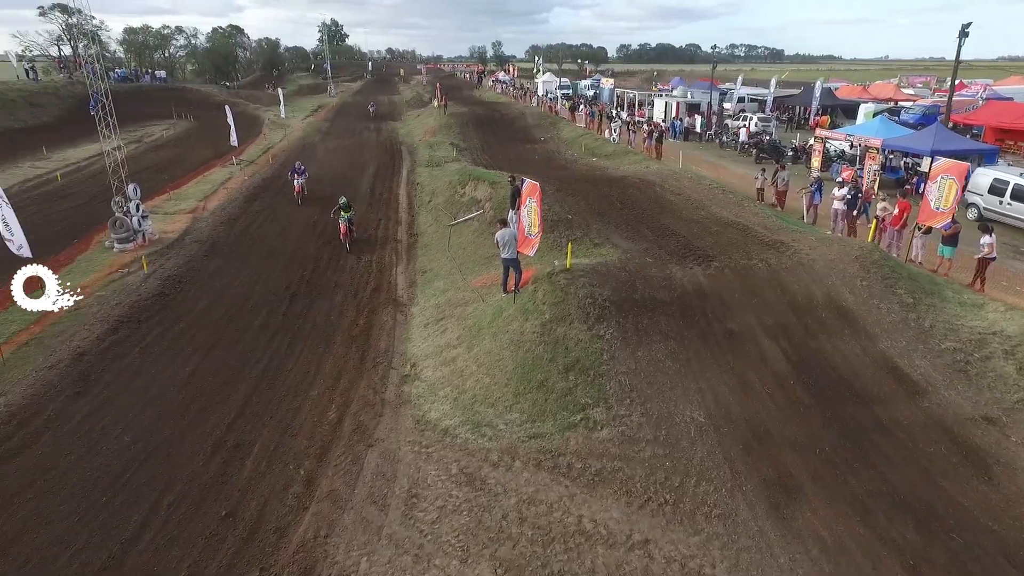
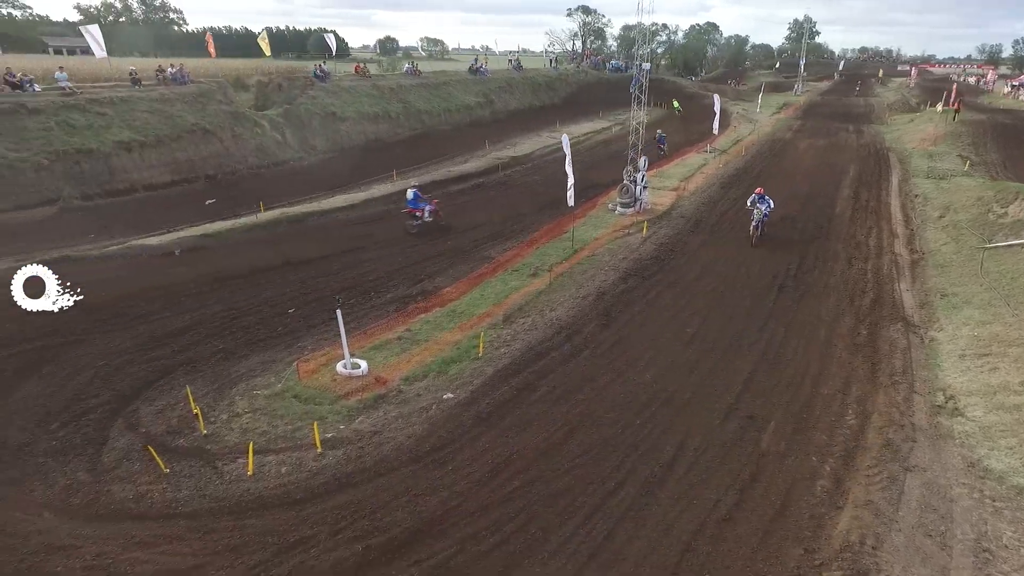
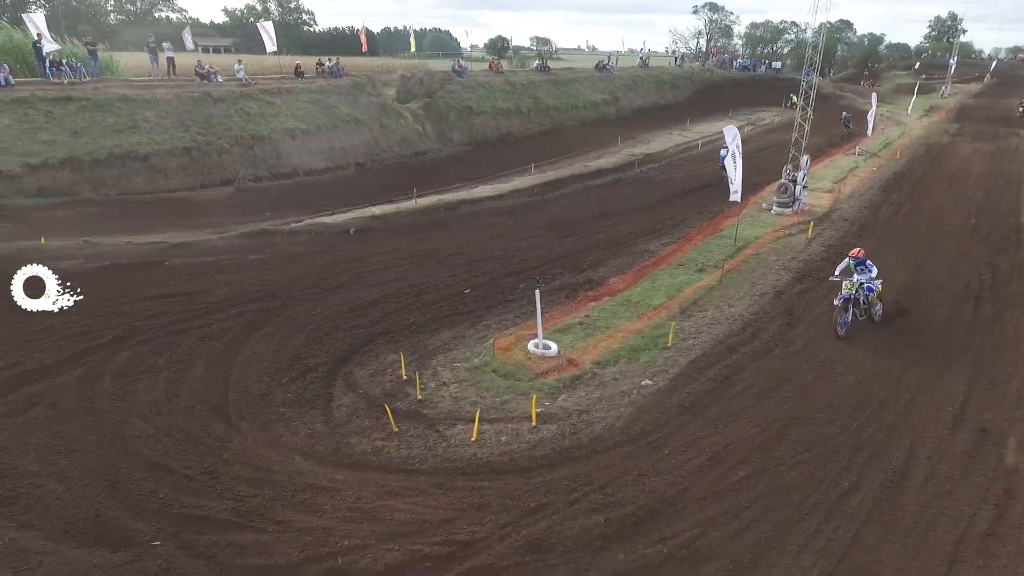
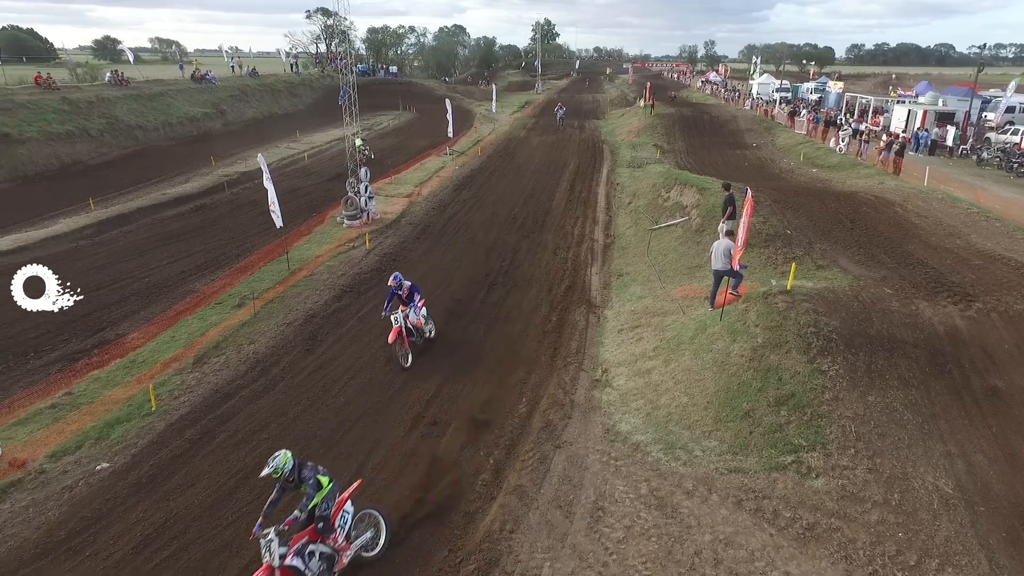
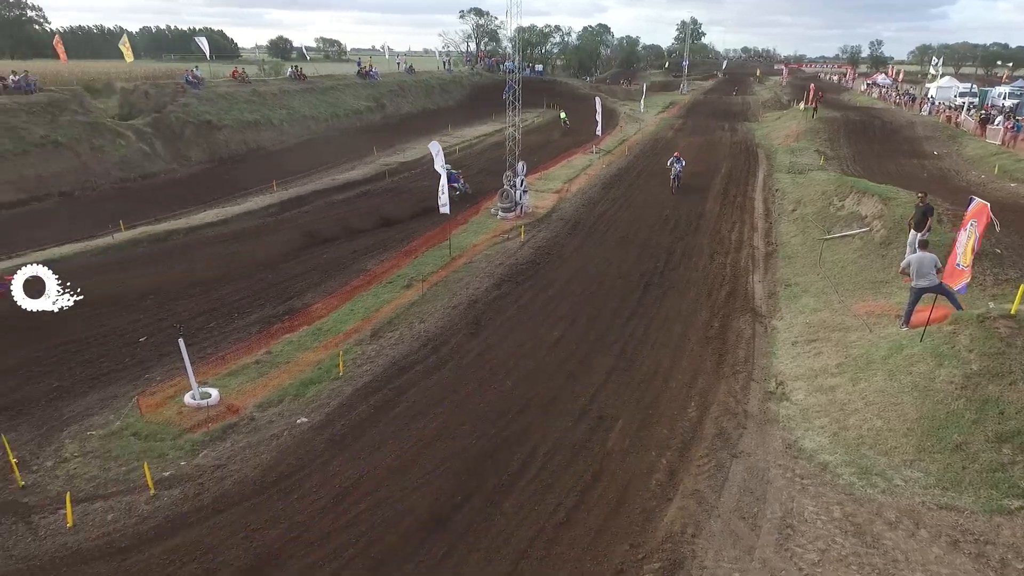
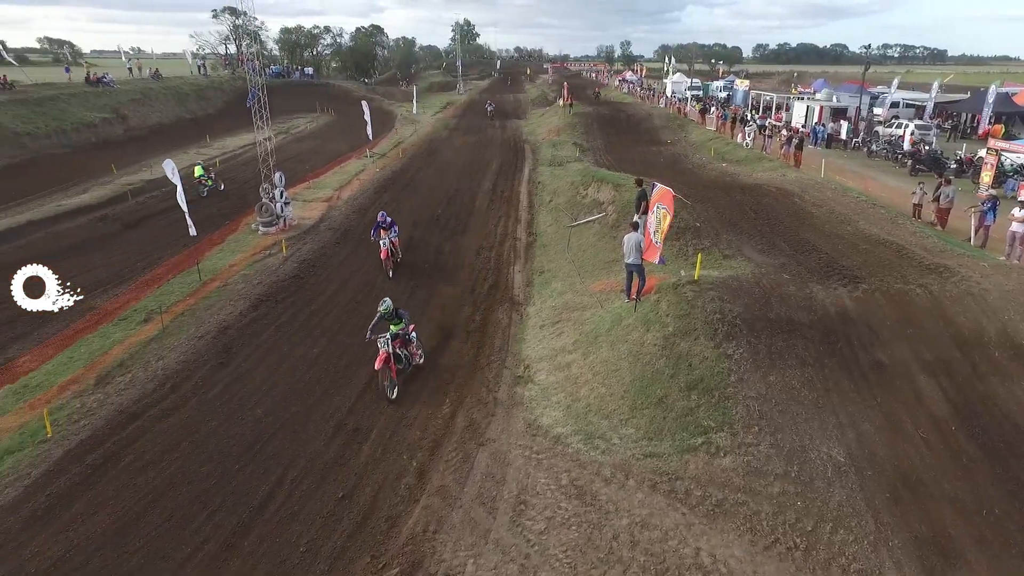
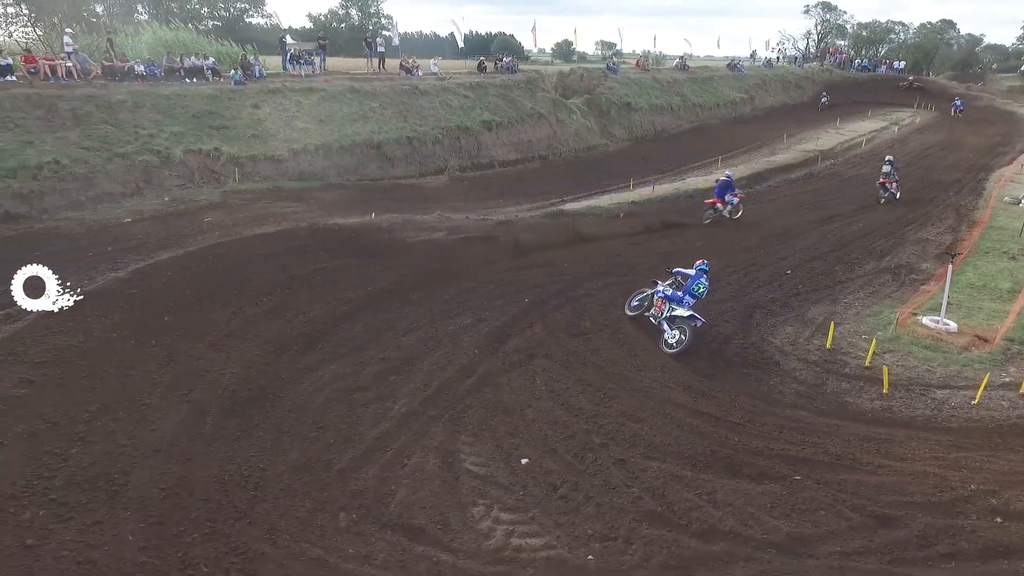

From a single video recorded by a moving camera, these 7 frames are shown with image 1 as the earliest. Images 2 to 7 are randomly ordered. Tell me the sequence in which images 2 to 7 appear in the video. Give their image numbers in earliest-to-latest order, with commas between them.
6, 4, 5, 2, 3, 7
